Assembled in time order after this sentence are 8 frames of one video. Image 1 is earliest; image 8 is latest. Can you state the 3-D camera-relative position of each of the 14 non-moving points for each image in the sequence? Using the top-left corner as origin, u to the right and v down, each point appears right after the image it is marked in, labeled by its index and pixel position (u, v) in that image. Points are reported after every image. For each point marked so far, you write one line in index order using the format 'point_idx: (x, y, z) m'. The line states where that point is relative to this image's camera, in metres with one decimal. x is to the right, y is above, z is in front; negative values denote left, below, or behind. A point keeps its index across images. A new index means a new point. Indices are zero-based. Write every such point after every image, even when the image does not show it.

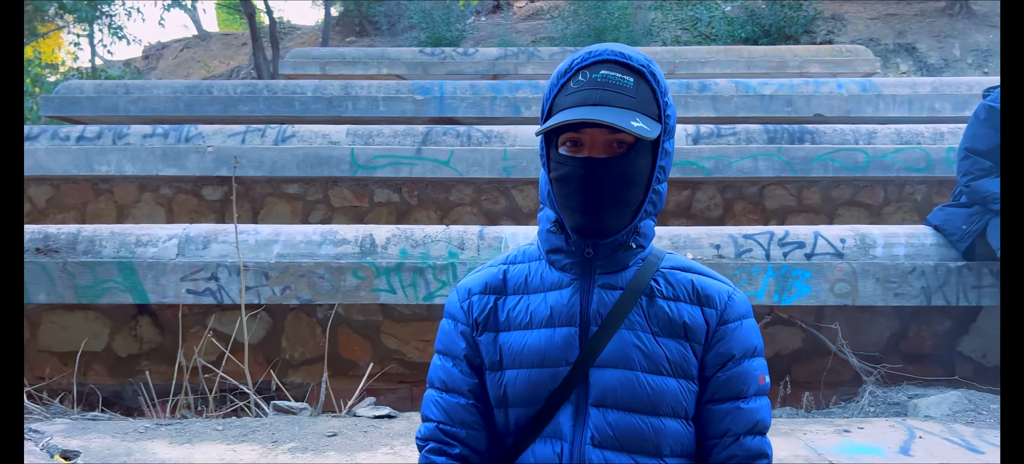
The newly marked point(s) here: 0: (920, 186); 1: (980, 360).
0: (+2.9, +0.3, +6.0) m
1: (+2.6, -0.7, +4.6) m
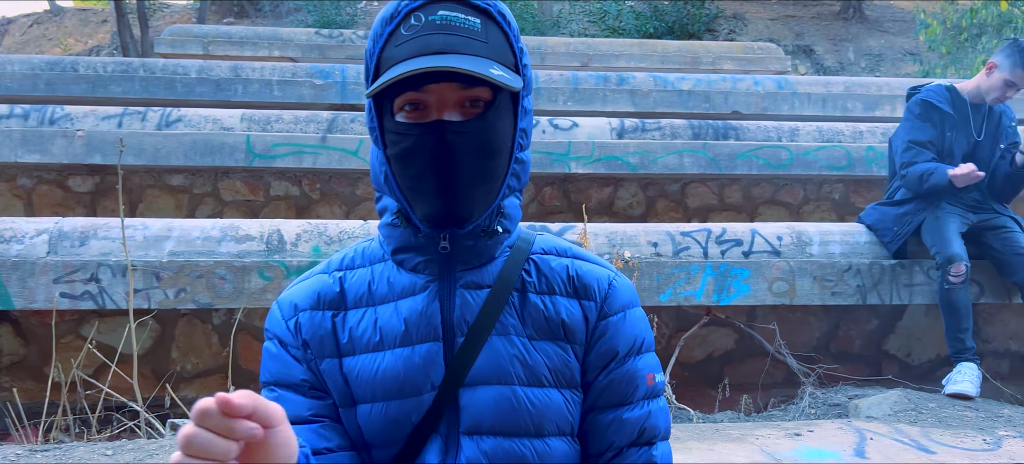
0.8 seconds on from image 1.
0: (+2.3, +0.3, +5.9) m
1: (+2.1, -0.7, +4.5) m
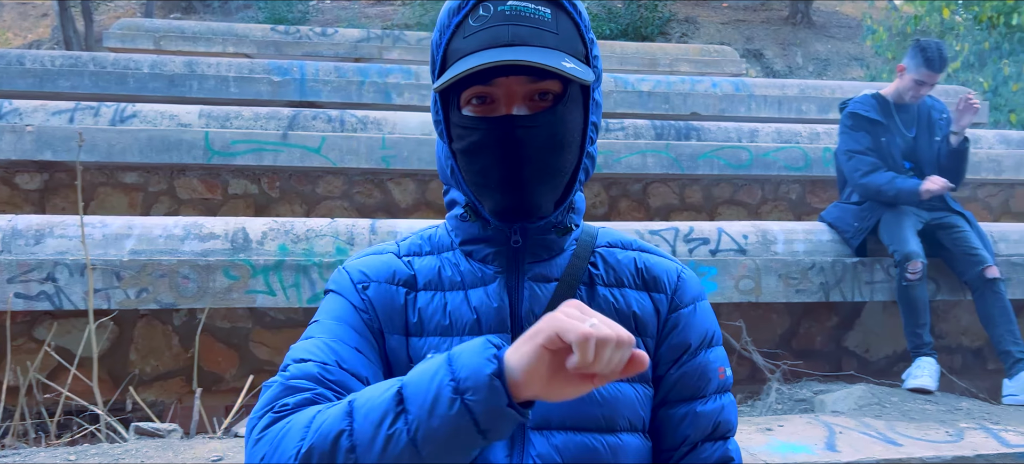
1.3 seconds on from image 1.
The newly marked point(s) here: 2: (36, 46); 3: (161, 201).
0: (+2.1, +0.3, +6.0) m
1: (+2.0, -0.7, +4.6) m
2: (-9.3, +3.6, +16.1) m
3: (-2.3, +0.2, +5.3) m
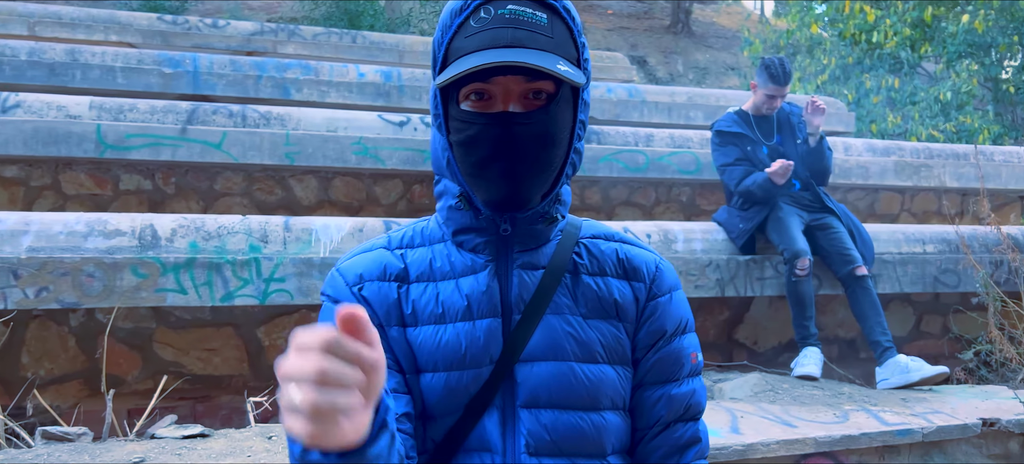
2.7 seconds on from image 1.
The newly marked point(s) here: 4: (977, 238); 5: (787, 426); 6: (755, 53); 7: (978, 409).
0: (+1.3, +0.3, +6.3) m
1: (+1.4, -0.7, +4.9) m
2: (-11.3, +3.7, +14.7) m
3: (-2.8, +0.2, +5.0) m
4: (+2.7, 0.0, +4.7) m
5: (+1.1, -0.8, +3.4) m
6: (+3.6, +2.6, +12.1) m
7: (+2.1, -0.8, +3.8) m
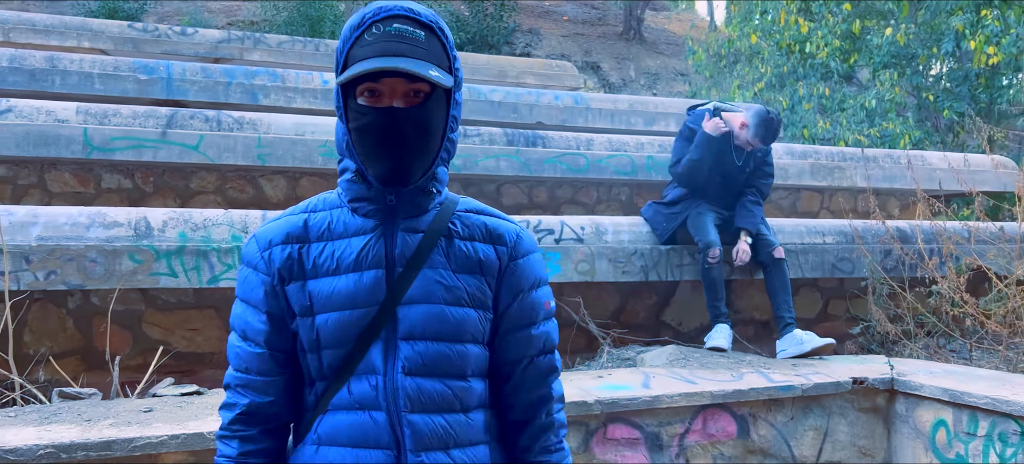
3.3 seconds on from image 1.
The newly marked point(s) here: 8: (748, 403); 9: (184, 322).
0: (+1.0, +0.4, +7.0) m
1: (+1.1, -0.6, +5.6) m
2: (-12.0, +3.7, +14.7) m
3: (-3.2, +0.3, +5.5) m
4: (+2.3, 0.0, +5.4) m
5: (+0.9, -0.7, +4.0) m
6: (+2.9, +2.7, +12.9) m
7: (+1.8, -0.7, +4.5) m
8: (+1.2, -0.8, +4.1) m
9: (-1.8, -0.5, +4.5) m
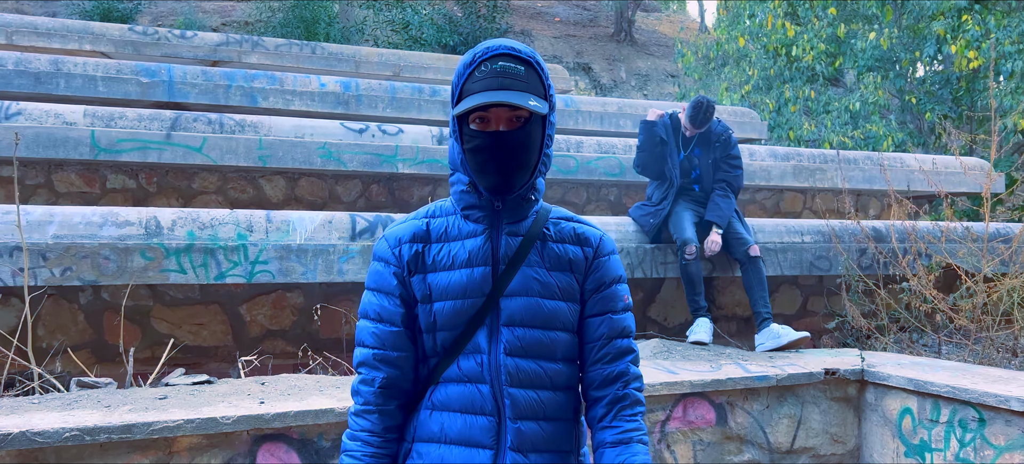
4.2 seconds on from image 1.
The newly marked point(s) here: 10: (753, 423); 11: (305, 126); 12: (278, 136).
0: (+0.9, +0.4, +7.2) m
1: (+1.1, -0.6, +5.8) m
2: (-12.2, +3.7, +14.8) m
3: (-3.2, +0.3, +5.7) m
4: (+2.3, 0.0, +5.7) m
5: (+0.8, -0.7, +4.2) m
6: (+2.8, +2.7, +13.2) m
7: (+1.8, -0.7, +4.7) m
8: (+1.1, -0.8, +4.3) m
9: (-1.8, -0.5, +4.7) m
10: (+1.3, -1.0, +4.4) m
11: (-1.5, +0.8, +6.2) m
12: (-1.8, +0.7, +6.2) m
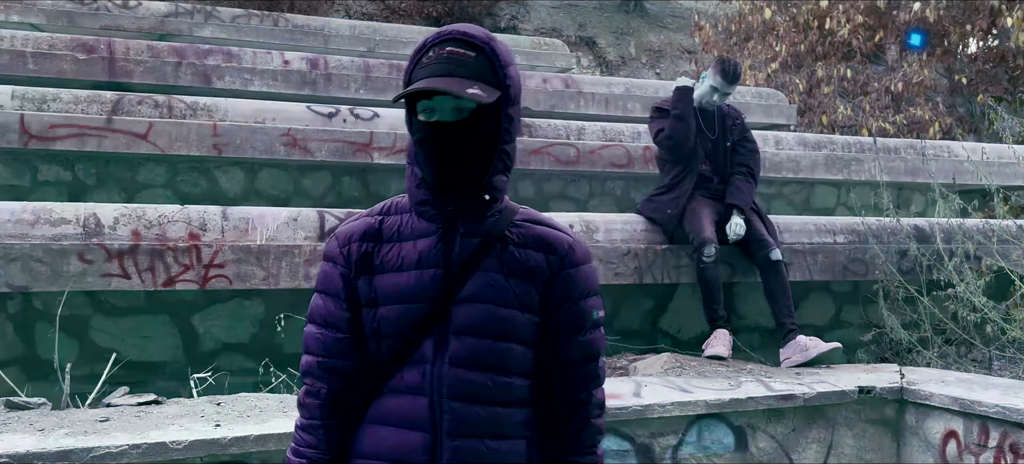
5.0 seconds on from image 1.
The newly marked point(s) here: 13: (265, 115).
0: (+0.9, +0.4, +6.6) m
1: (+1.0, -0.6, +5.2) m
2: (-12.0, +4.0, +14.5) m
3: (-3.2, +0.3, +5.2) m
4: (+2.3, 0.0, +5.1) m
5: (+0.8, -0.7, +3.7) m
6: (+2.9, +2.8, +12.5) m
7: (+1.7, -0.7, +4.1) m
8: (+1.1, -0.8, +3.7) m
9: (-1.9, -0.5, +4.2) m
10: (+1.2, -1.0, +3.8) m
11: (-1.6, +0.8, +5.6) m
12: (-1.8, +0.8, +5.7) m
13: (-1.6, +0.8, +5.6) m
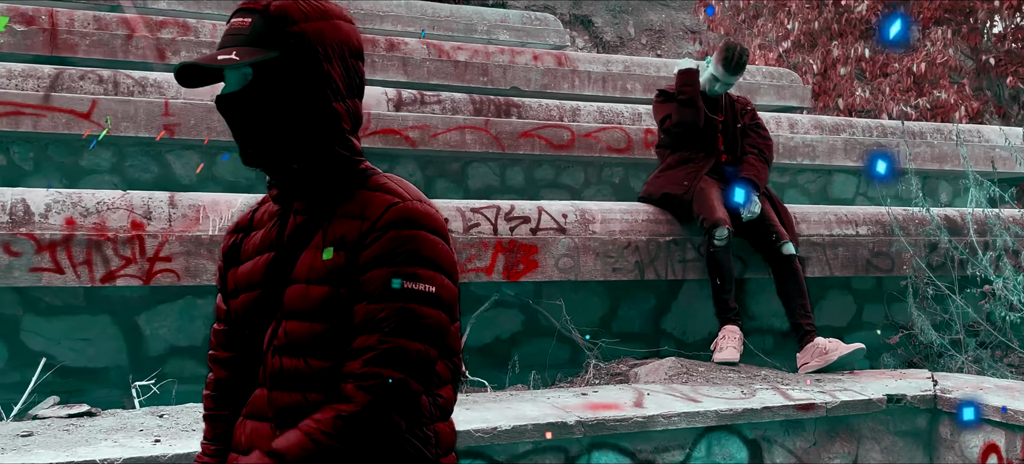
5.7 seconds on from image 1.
0: (+0.9, +0.4, +6.2) m
1: (+1.0, -0.6, +4.8) m
2: (-11.9, +3.8, +14.2) m
3: (-3.3, +0.3, +4.8) m
4: (+2.2, +0.1, +4.6) m
5: (+0.7, -0.7, +3.2) m
6: (+3.0, +2.7, +12.1) m
7: (+1.7, -0.7, +3.7) m
8: (+1.0, -0.8, +3.3) m
9: (-1.9, -0.4, +3.8) m
10: (+1.2, -1.0, +3.4) m
11: (-1.6, +0.8, +5.2) m
12: (-1.8, +0.8, +5.3) m
13: (-1.6, +0.8, +5.2) m
